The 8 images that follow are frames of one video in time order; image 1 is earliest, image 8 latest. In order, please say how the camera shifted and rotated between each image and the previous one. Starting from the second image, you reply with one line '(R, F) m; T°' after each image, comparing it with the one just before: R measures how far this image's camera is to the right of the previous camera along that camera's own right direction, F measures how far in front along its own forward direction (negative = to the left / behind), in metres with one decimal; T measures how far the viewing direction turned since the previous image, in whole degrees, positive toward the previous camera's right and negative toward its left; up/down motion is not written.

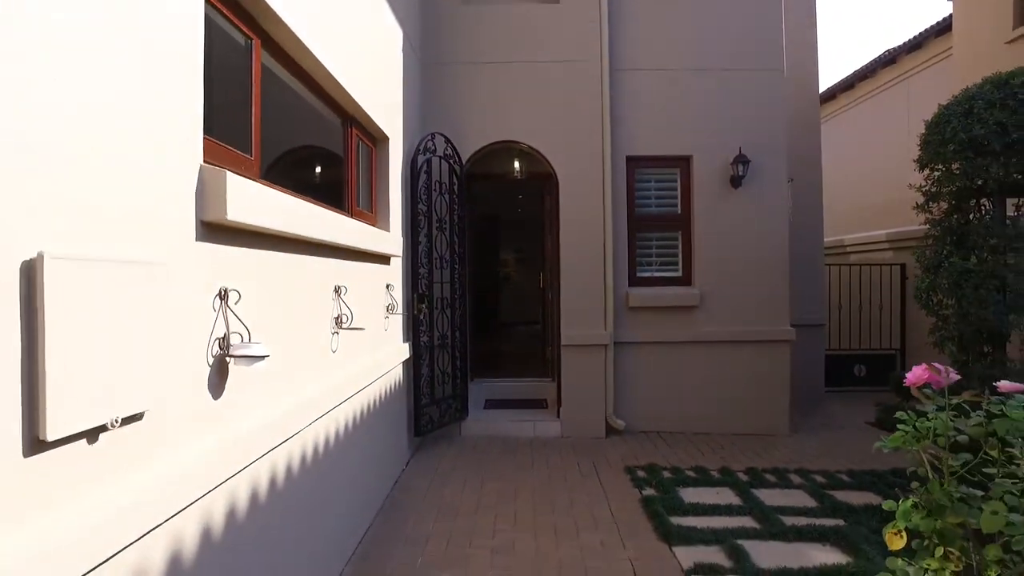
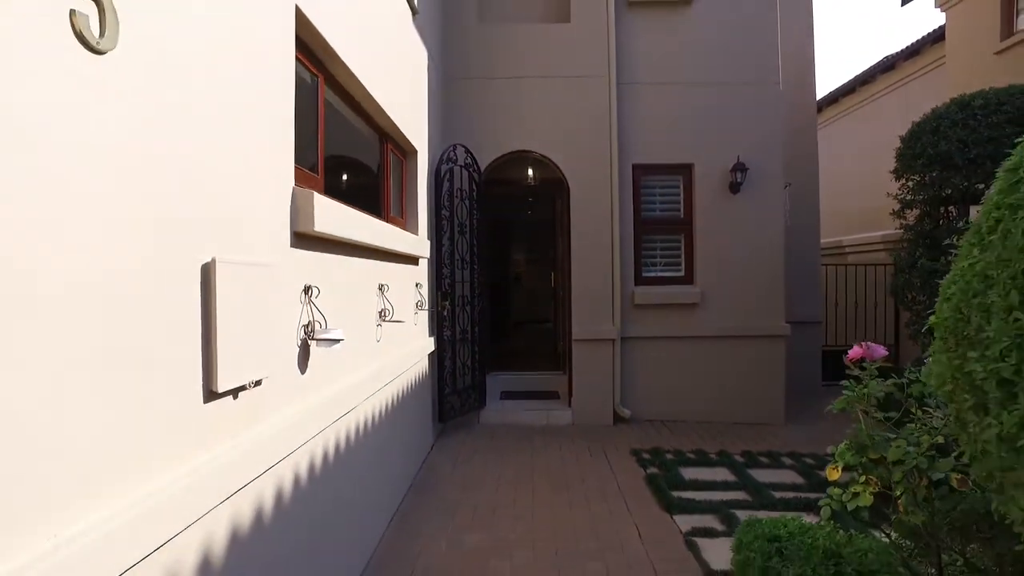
(-0.1, -0.6) m; -1°
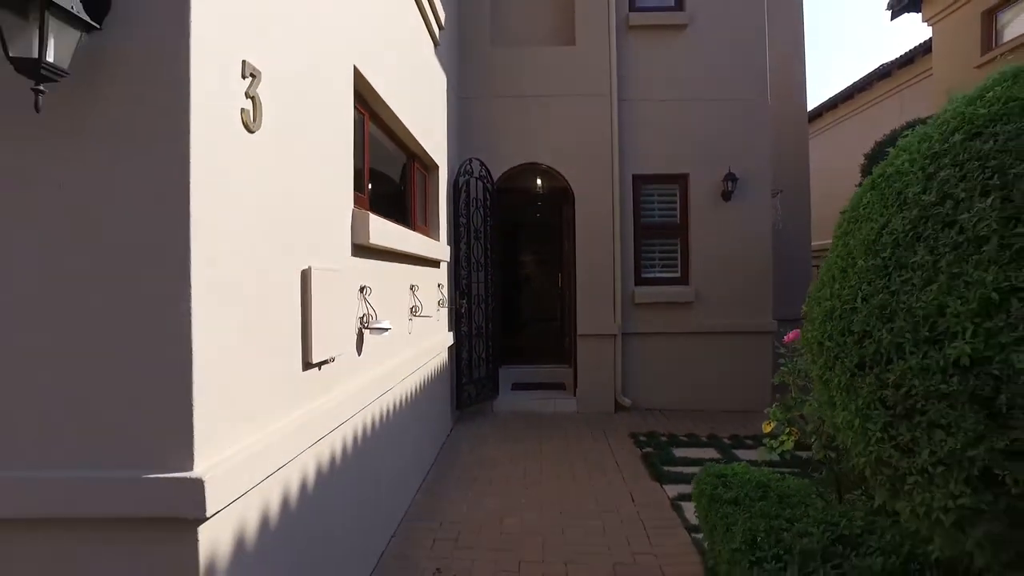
(0.0, -0.7) m; -1°
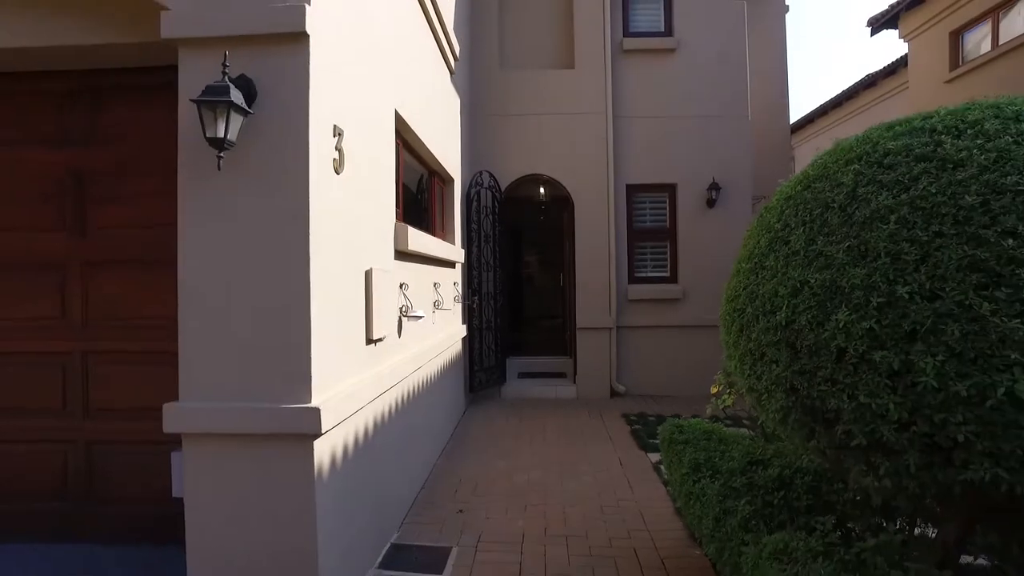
(0.0, -0.9) m; 0°
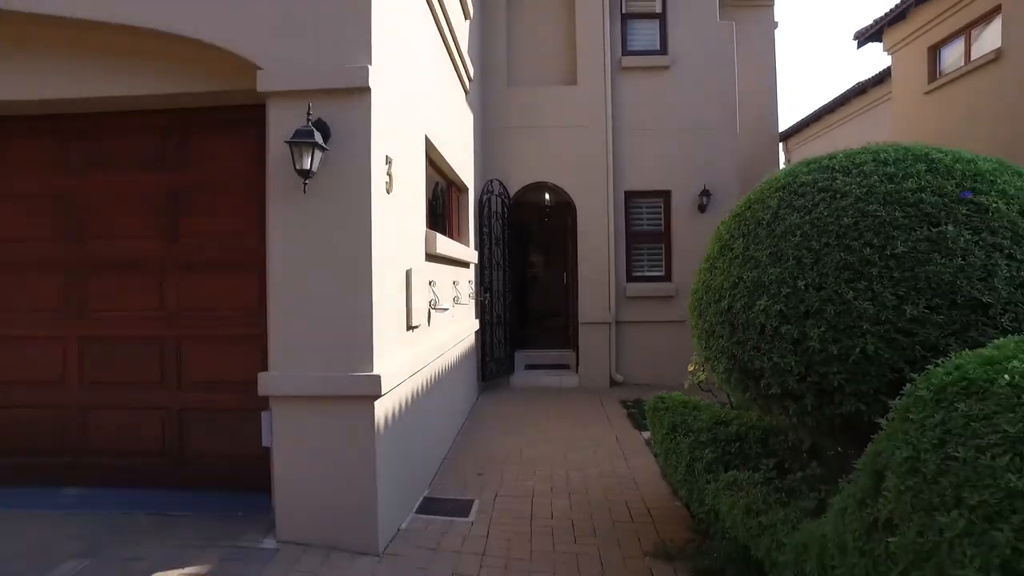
(-0.1, -0.8) m; 0°
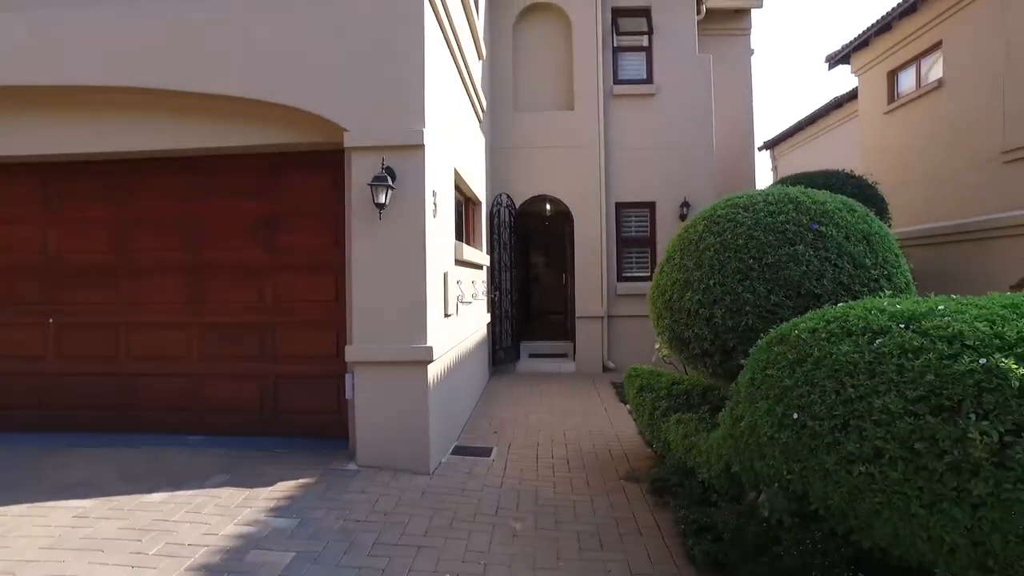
(-0.1, -1.5) m; 0°
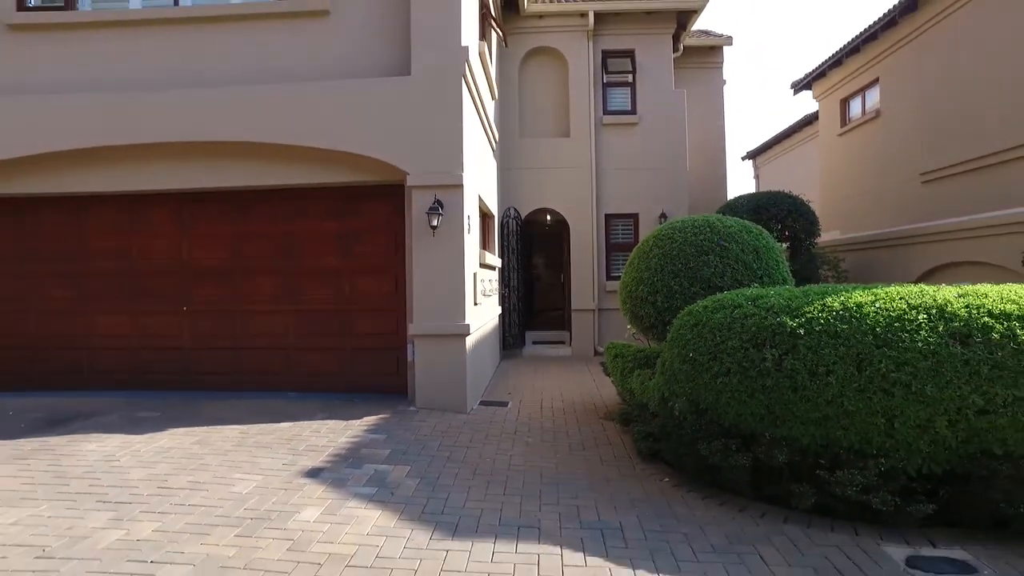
(-0.1, -2.1) m; 0°
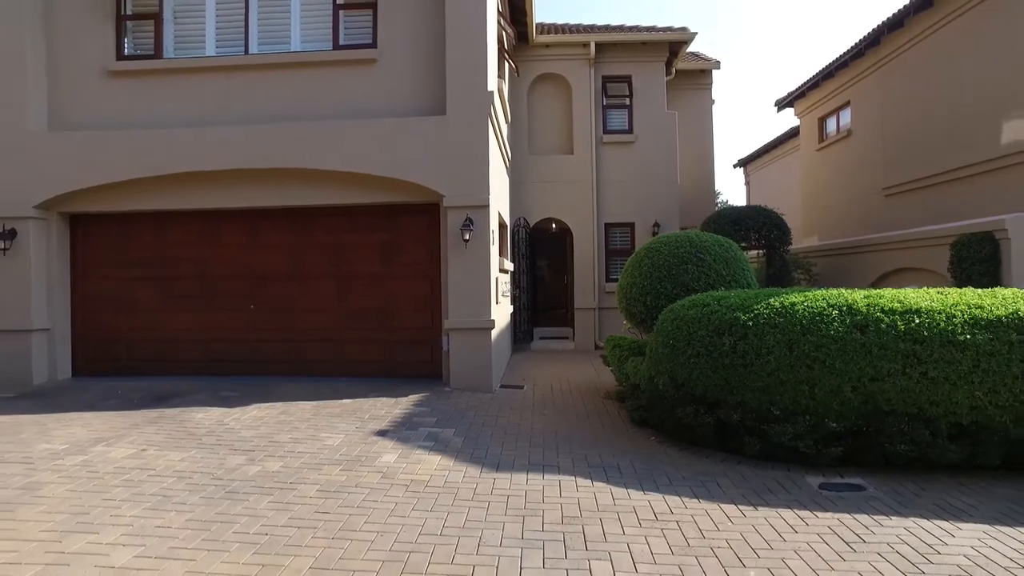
(-0.2, -1.5) m; 0°
